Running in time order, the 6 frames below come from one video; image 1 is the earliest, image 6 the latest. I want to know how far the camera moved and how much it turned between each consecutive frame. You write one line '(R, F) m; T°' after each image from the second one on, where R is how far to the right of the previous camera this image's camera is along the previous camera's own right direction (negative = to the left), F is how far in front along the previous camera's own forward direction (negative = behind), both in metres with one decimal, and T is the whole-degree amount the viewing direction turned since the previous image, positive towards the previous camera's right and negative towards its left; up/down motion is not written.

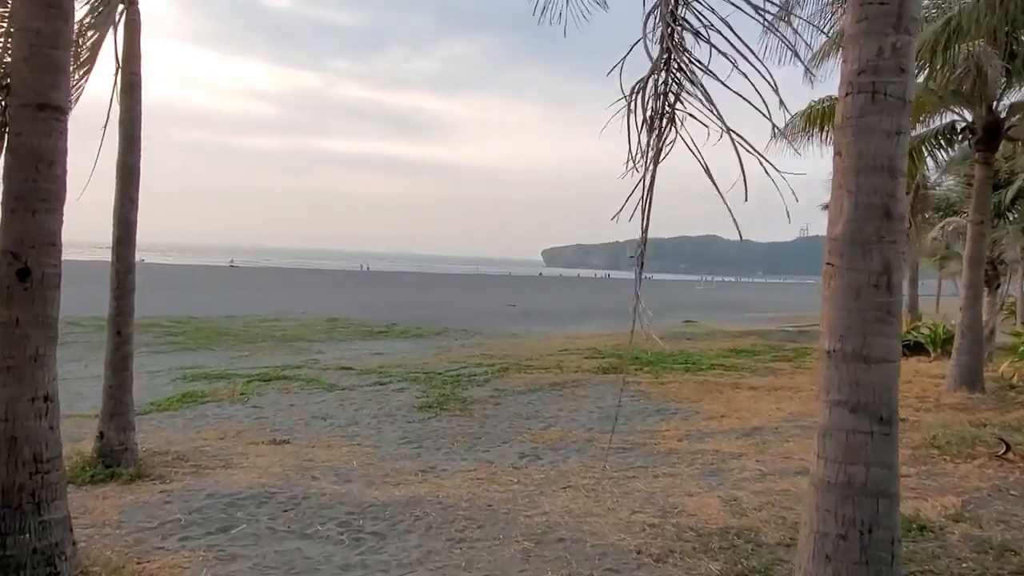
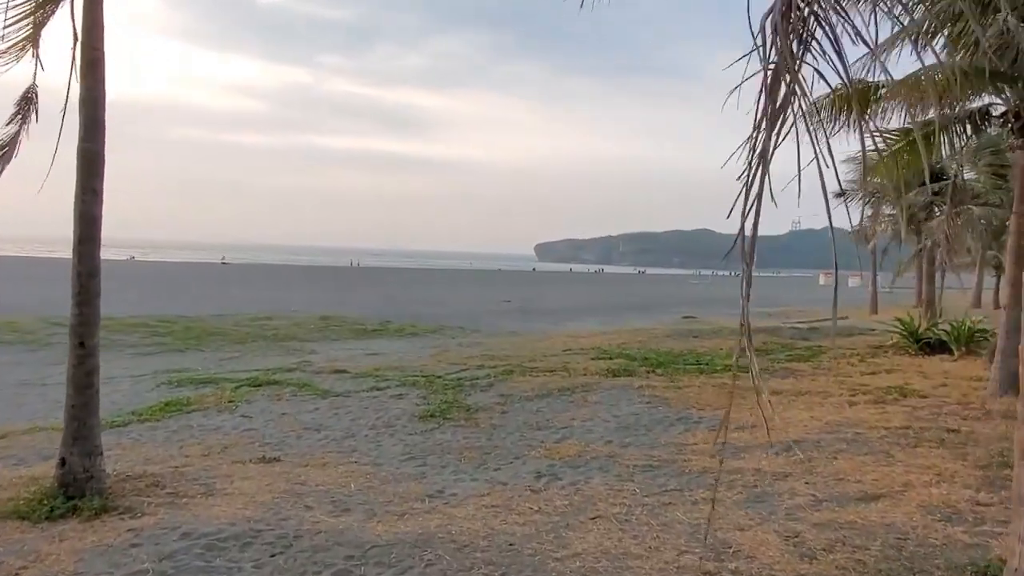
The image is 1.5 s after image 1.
(-0.2, +0.7) m; 0°
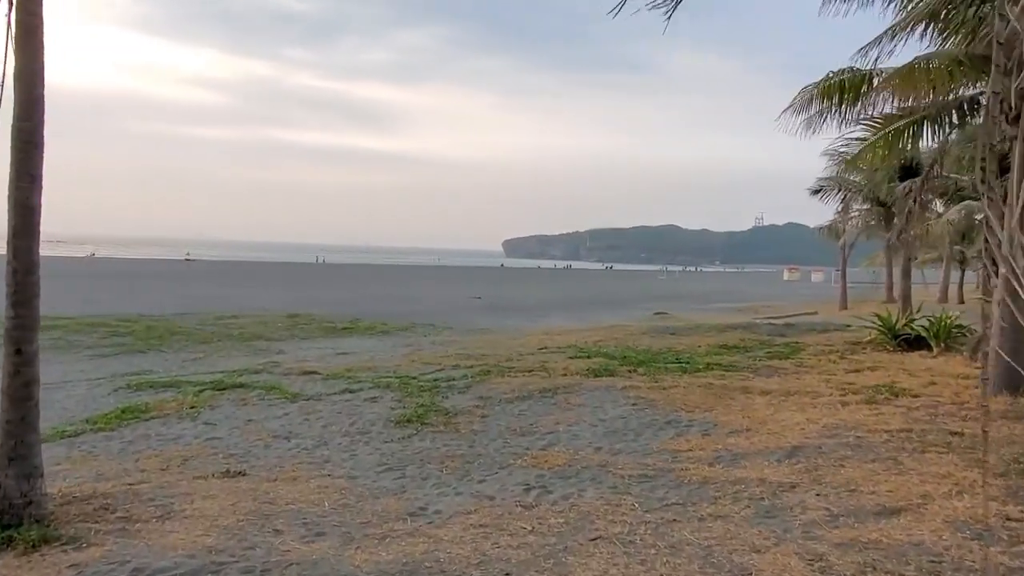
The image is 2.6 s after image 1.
(-0.1, +0.4) m; +2°
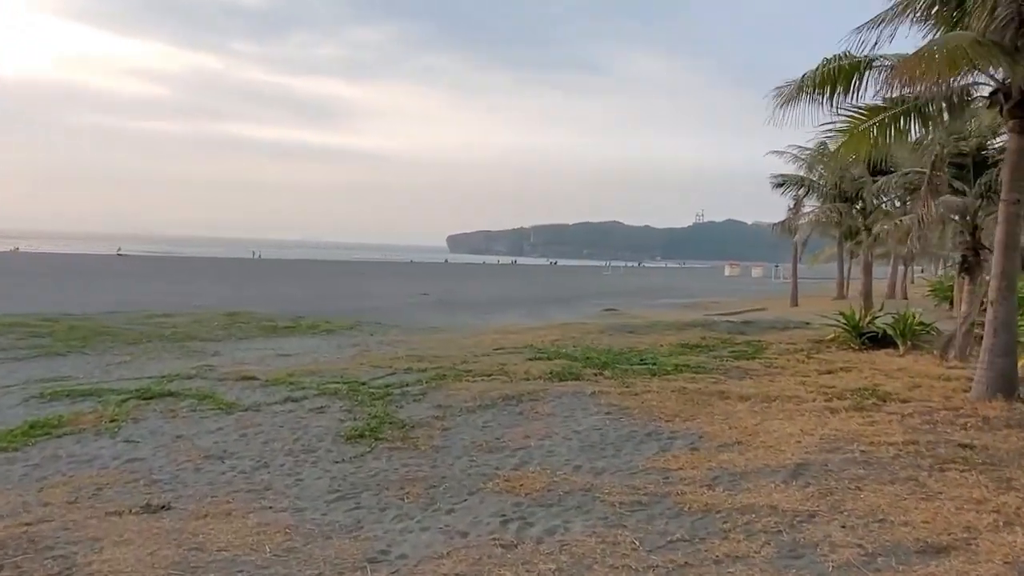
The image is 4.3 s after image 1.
(-0.2, +0.8) m; +4°
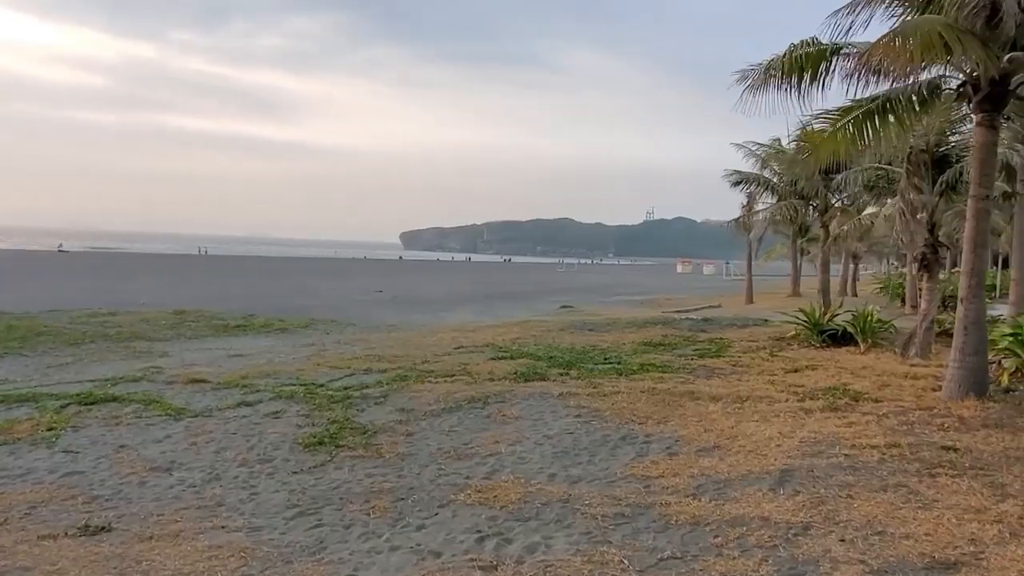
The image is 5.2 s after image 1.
(-0.1, +0.3) m; +4°
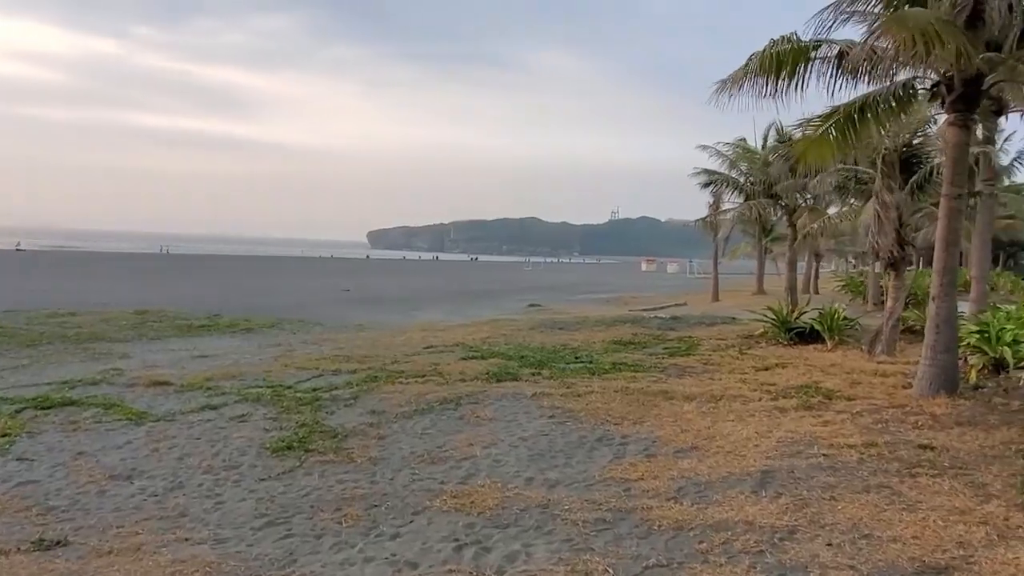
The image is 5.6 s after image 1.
(-0.1, +0.1) m; +3°
